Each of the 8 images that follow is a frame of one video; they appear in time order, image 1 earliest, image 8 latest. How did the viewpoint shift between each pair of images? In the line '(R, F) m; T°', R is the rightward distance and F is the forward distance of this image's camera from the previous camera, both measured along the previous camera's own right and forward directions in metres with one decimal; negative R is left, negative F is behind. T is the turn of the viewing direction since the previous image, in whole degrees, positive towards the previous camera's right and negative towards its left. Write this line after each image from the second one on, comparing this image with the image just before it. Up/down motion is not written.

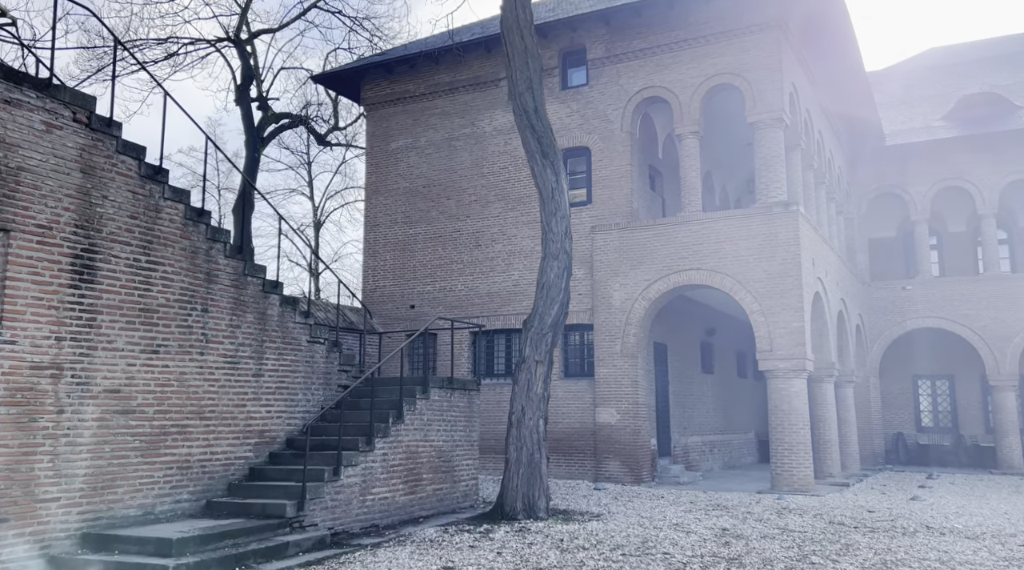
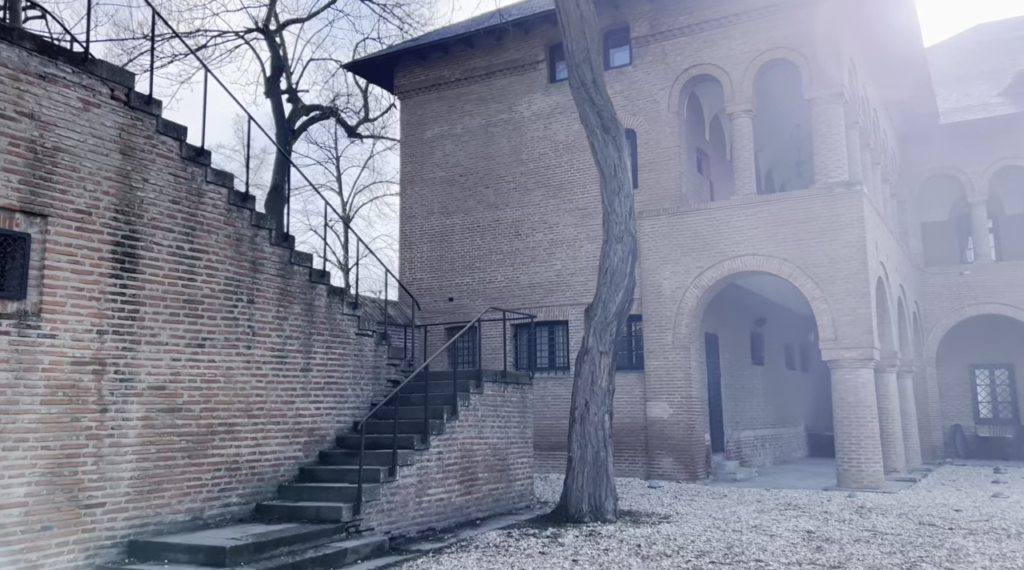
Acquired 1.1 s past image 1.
(-0.5, +0.7) m; -1°
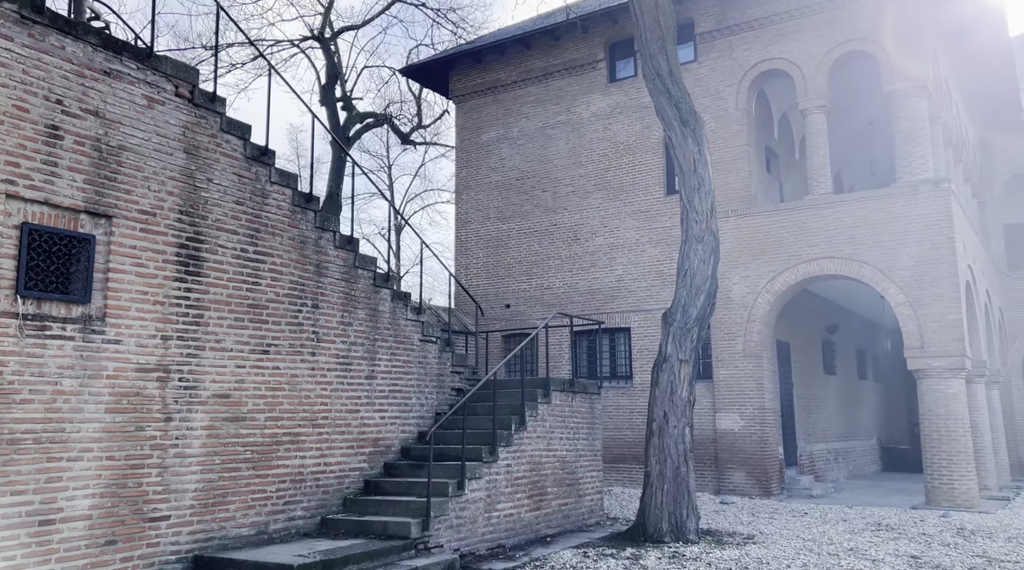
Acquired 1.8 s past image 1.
(-0.3, +0.5) m; -3°
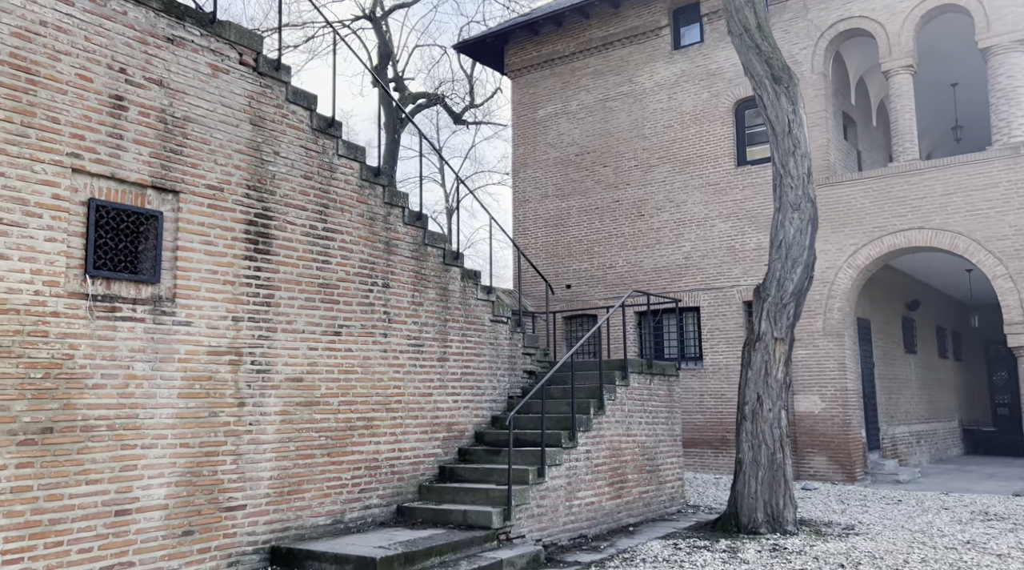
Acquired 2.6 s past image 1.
(-0.4, +0.5) m; -3°
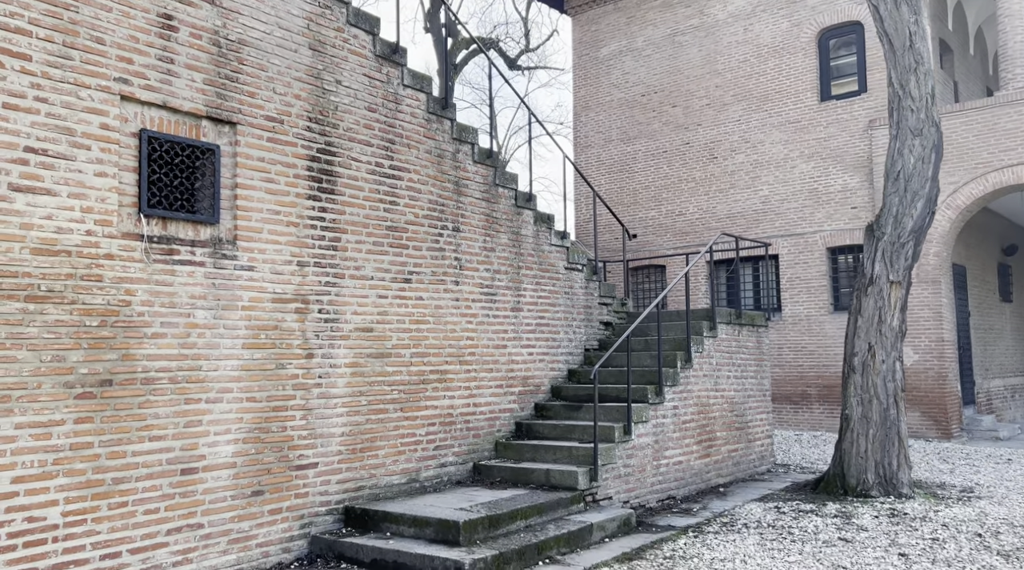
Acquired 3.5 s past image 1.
(-0.3, +0.7) m; -3°
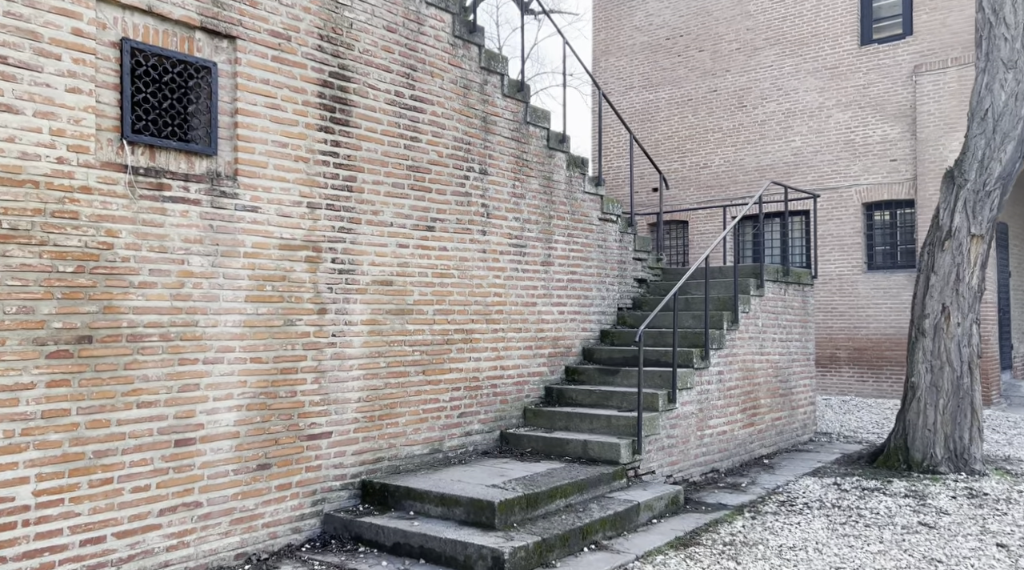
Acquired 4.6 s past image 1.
(-0.3, +0.9) m; 0°
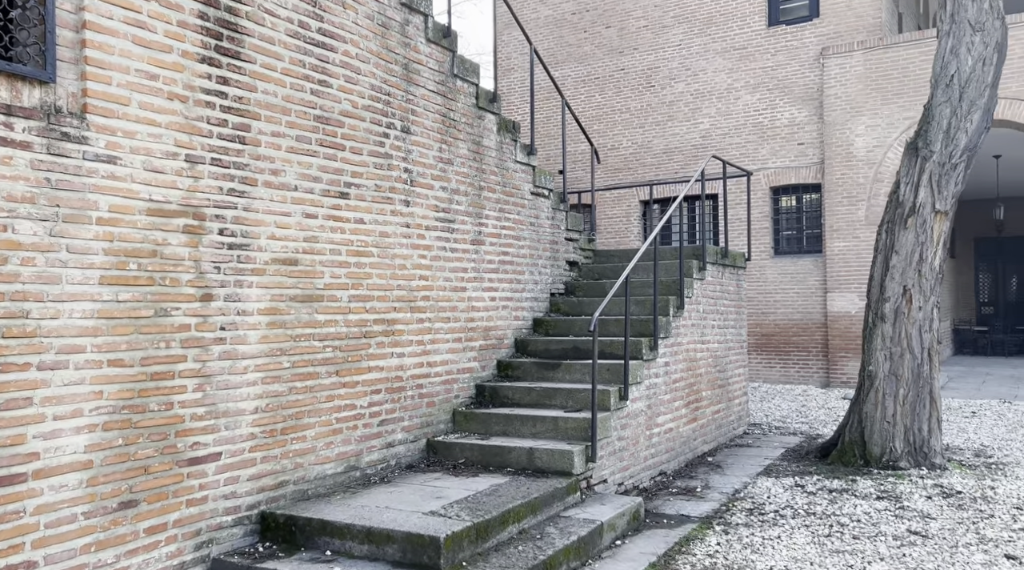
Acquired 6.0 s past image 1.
(-0.3, +1.2) m; +7°
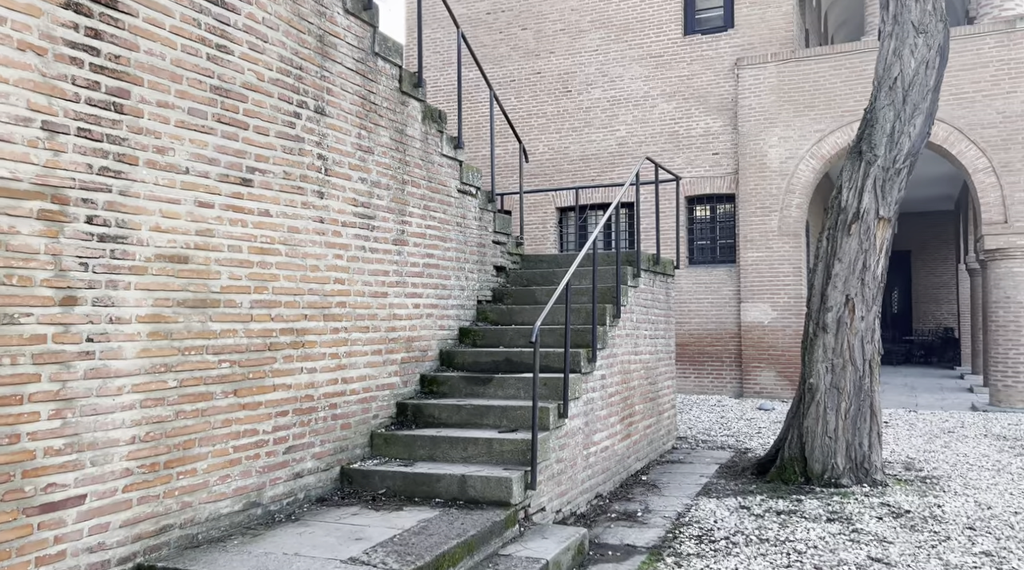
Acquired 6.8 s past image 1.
(-0.1, +0.7) m; +6°
